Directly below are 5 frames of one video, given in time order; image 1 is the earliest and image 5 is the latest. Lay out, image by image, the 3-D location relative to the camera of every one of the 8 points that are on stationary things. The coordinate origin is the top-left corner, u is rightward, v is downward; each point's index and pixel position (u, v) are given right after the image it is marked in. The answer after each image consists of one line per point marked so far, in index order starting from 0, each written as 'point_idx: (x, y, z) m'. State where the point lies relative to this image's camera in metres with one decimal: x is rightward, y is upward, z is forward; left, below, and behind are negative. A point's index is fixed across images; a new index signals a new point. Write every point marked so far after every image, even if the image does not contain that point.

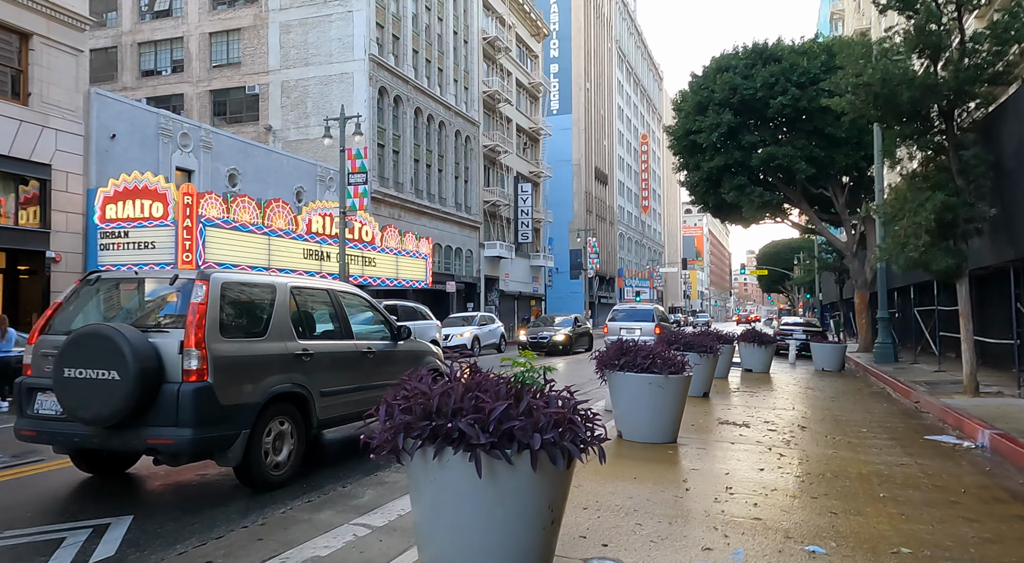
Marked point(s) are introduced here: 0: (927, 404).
0: (+6.5, -1.9, +12.2) m
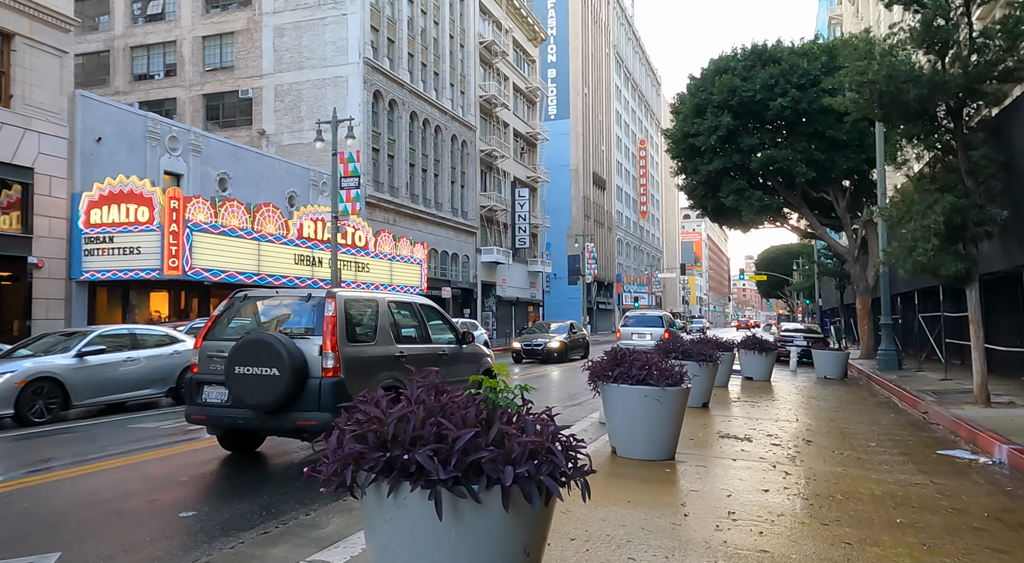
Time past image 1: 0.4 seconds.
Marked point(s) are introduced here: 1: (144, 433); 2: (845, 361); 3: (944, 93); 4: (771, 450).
0: (+6.4, -2.0, +11.6) m
1: (-4.9, -2.0, +10.2) m
2: (+8.1, -1.9, +18.6) m
3: (+6.6, +2.9, +11.9) m
4: (+2.9, -1.9, +8.7) m
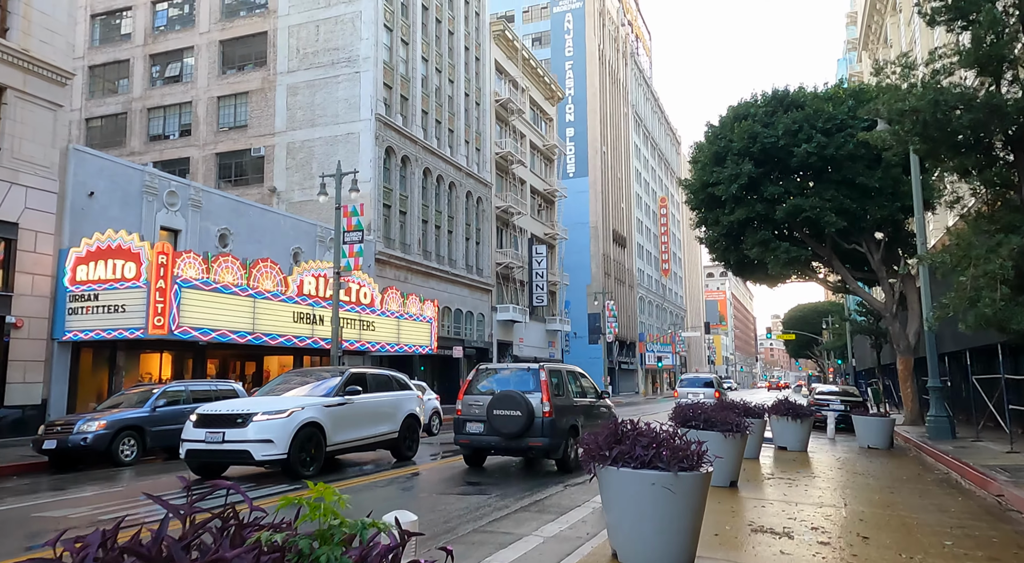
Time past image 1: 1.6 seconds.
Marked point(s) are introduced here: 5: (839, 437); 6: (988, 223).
0: (+6.3, -2.7, +9.7) m
1: (-5.1, -2.7, +8.6) m
2: (+8.2, -3.2, +16.6) m
3: (+6.5, +2.2, +10.3) m
4: (+2.7, -2.4, +6.9) m
5: (+8.2, -3.9, +19.3) m
6: (+6.7, +0.8, +10.8) m
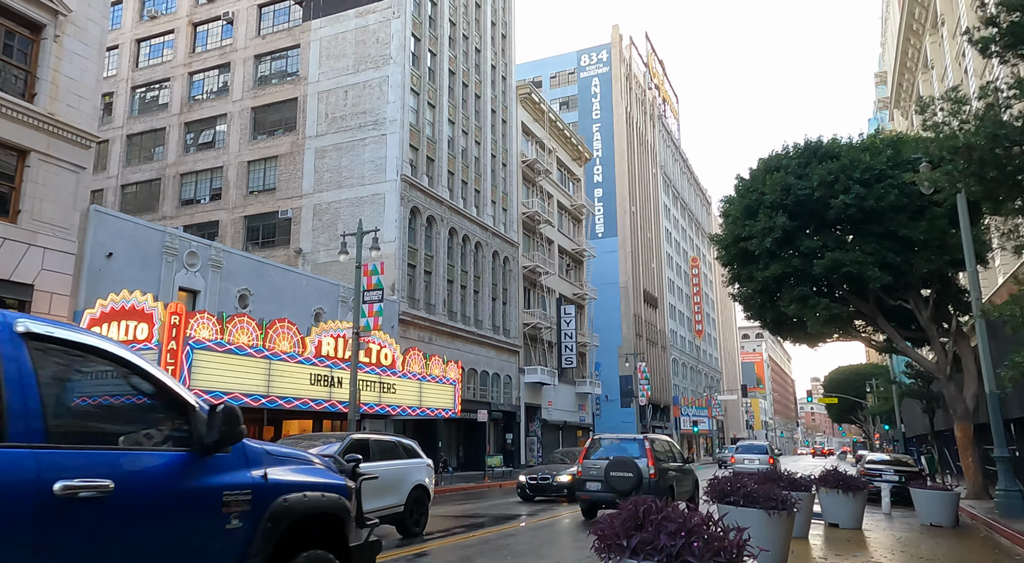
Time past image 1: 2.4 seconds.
0: (+6.4, -3.3, +8.2) m
1: (-5.0, -3.3, +7.6) m
2: (+8.6, -4.3, +15.0) m
3: (+6.7, +1.5, +9.2) m
4: (+2.7, -2.8, +5.6) m
5: (+8.7, -5.3, +17.7) m
6: (+6.9, +0.2, +9.6) m
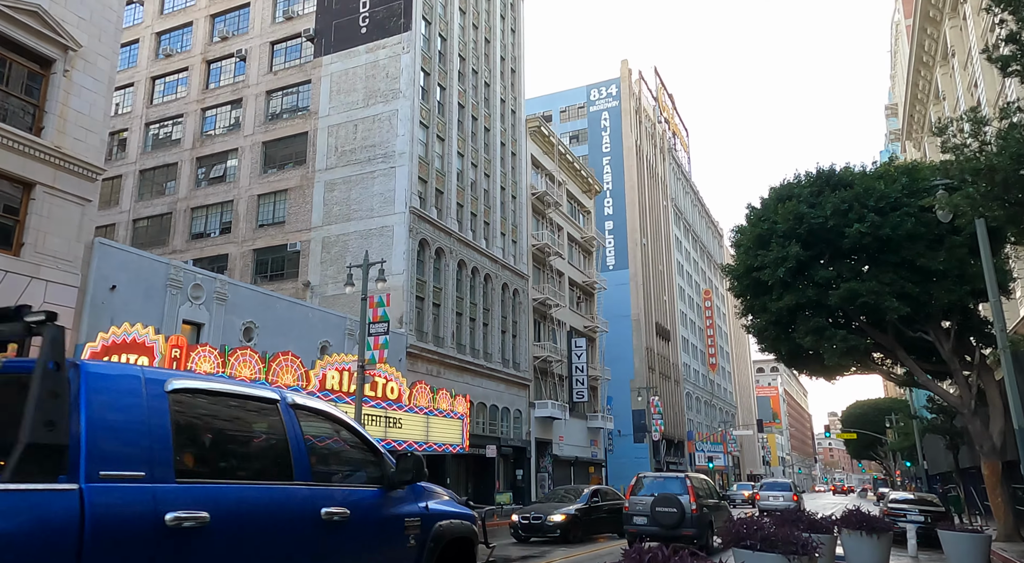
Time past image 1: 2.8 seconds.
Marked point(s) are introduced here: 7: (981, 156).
0: (+6.4, -3.6, +7.5) m
1: (-5.0, -3.5, +7.1) m
2: (+8.7, -4.8, +14.2) m
3: (+6.7, +1.2, +8.7) m
4: (+2.7, -2.9, +5.0) m
5: (+8.9, -5.9, +16.9) m
6: (+6.9, -0.2, +9.1) m
7: (+6.0, +1.8, +9.6) m
